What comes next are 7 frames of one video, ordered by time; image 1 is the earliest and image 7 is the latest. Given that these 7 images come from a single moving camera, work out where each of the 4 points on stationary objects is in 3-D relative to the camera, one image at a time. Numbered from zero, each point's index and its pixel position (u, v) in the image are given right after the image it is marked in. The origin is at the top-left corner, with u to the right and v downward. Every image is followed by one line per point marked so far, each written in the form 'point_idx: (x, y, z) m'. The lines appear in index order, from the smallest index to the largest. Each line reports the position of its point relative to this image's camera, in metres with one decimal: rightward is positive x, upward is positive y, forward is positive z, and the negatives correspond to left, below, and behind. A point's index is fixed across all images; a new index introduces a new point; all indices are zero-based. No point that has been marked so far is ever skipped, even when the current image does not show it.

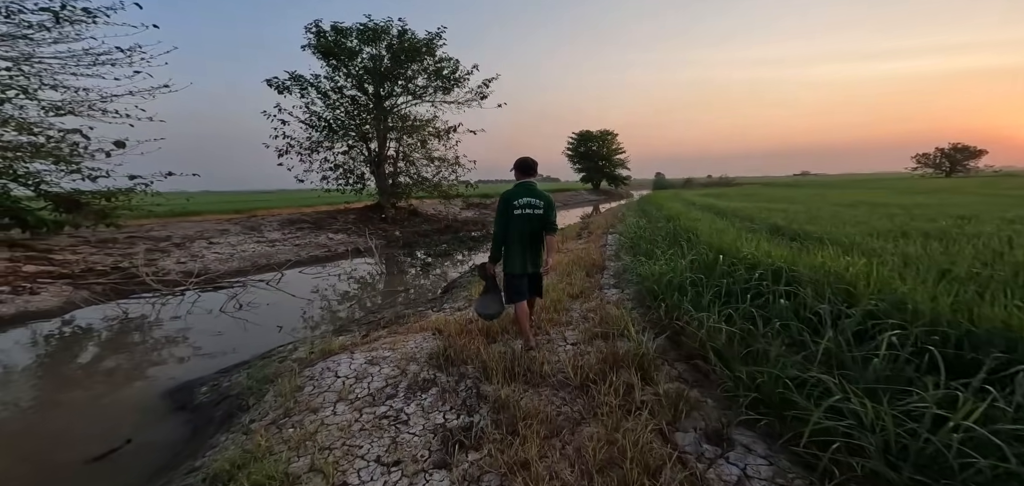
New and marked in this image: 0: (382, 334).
0: (-1.5, -1.0, +5.0) m
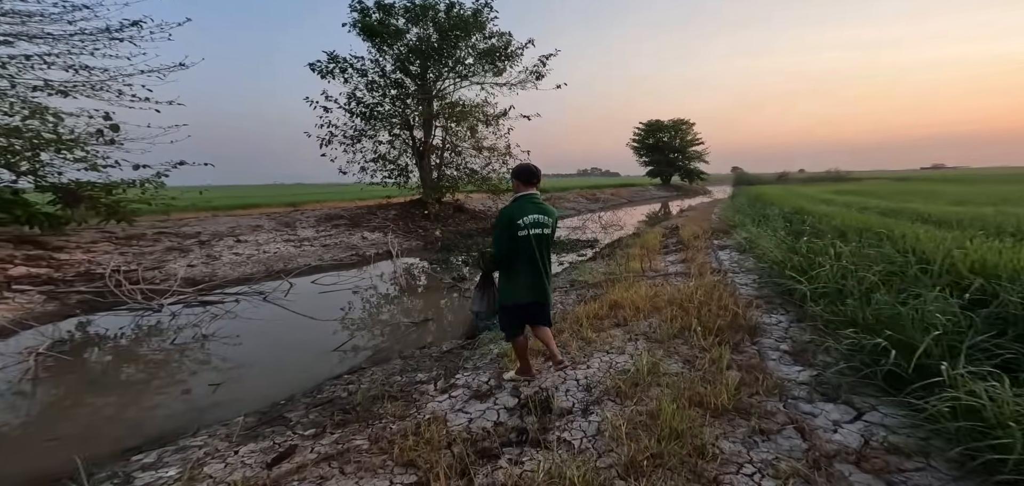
0: (-1.1, -1.2, +2.6) m
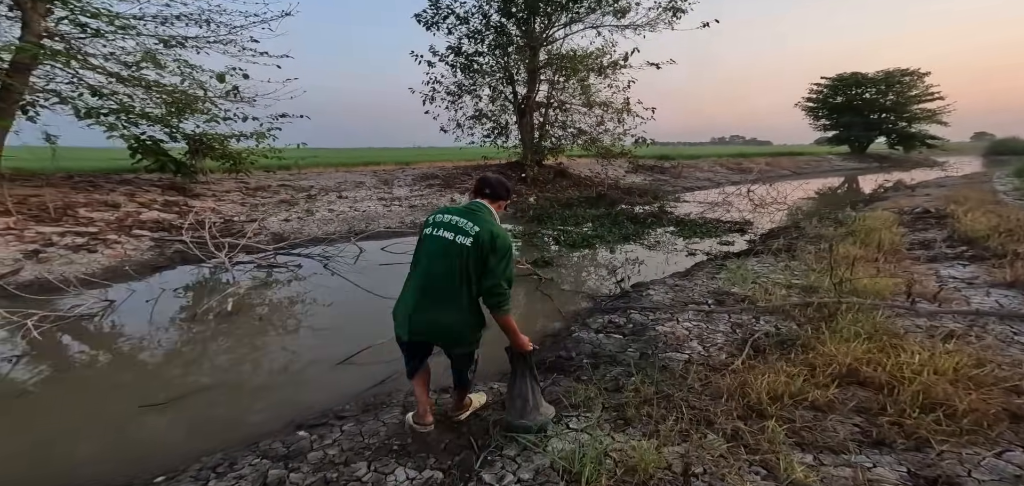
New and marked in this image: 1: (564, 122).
0: (-1.1, -1.1, +0.7) m
1: (+1.6, +4.0, +14.8) m
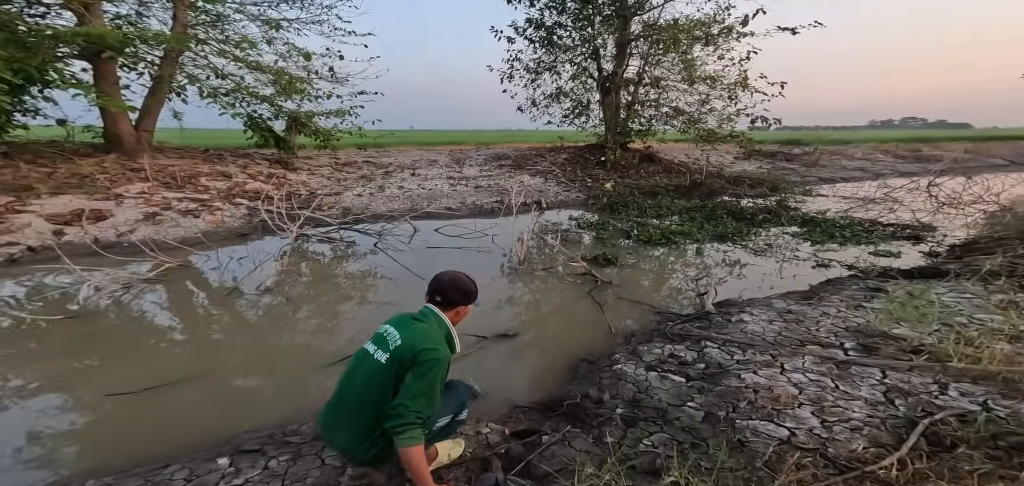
0: (-1.6, -1.1, +0.1) m
1: (+4.2, +4.2, +13.1) m
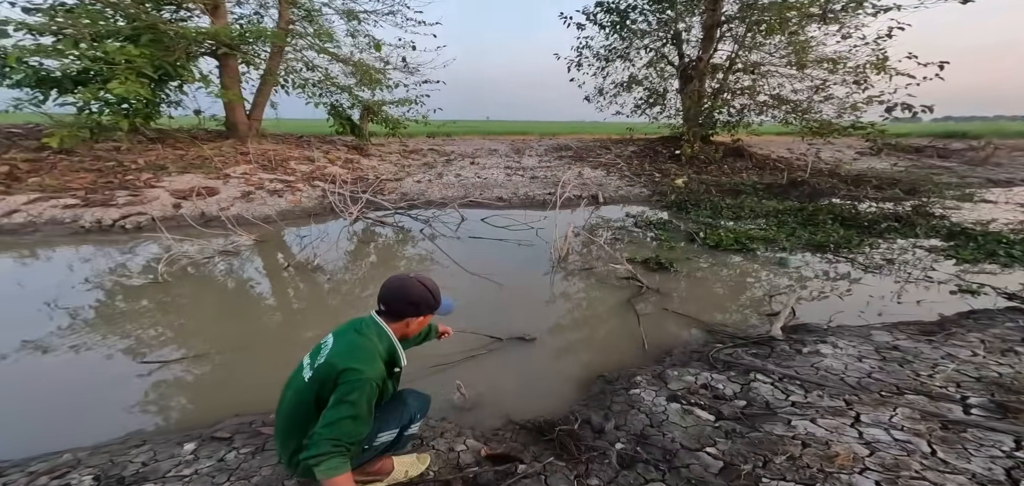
0: (-2.1, -1.0, +0.1) m
1: (+6.3, +4.1, +11.8) m
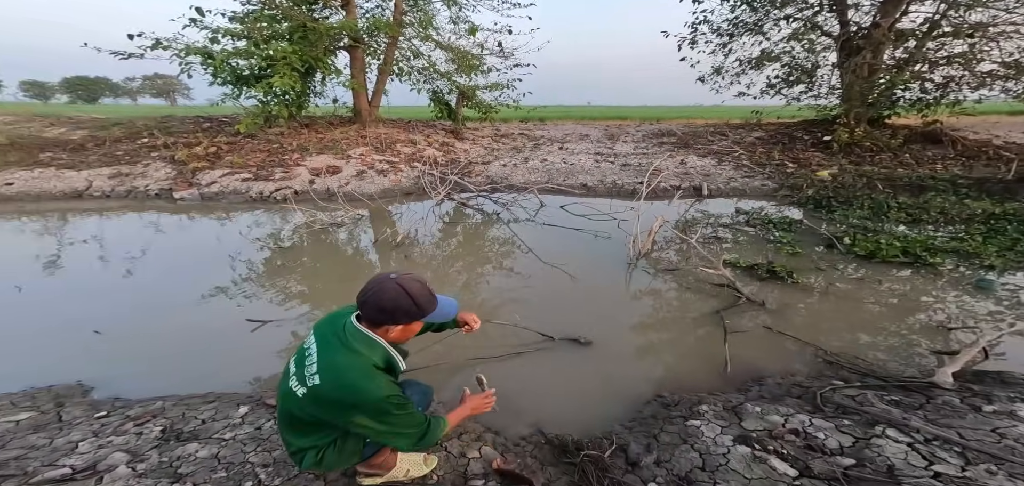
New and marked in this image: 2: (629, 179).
0: (-2.4, -0.8, +0.4) m
1: (+8.7, +3.9, +9.7) m
2: (+2.1, +1.1, +7.5) m
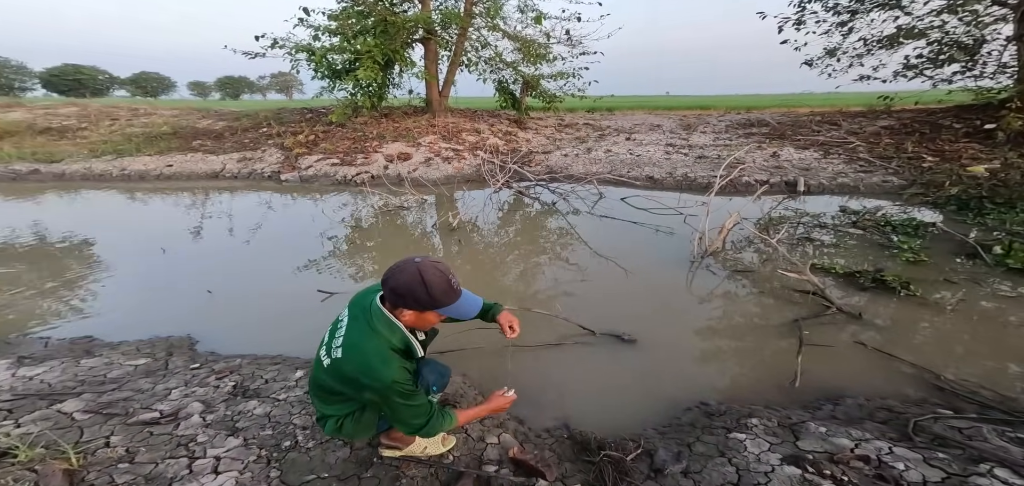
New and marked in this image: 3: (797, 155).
0: (-2.5, -0.7, +0.7) m
1: (+10.1, +3.6, +8.1) m
2: (+3.1, +1.1, +7.0) m
3: (+4.7, +1.5, +7.6) m
